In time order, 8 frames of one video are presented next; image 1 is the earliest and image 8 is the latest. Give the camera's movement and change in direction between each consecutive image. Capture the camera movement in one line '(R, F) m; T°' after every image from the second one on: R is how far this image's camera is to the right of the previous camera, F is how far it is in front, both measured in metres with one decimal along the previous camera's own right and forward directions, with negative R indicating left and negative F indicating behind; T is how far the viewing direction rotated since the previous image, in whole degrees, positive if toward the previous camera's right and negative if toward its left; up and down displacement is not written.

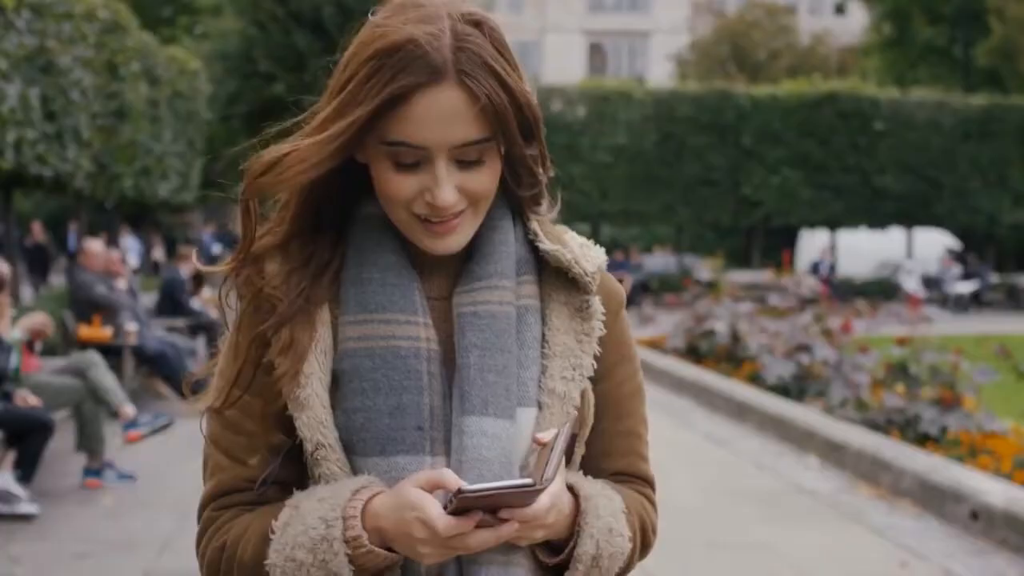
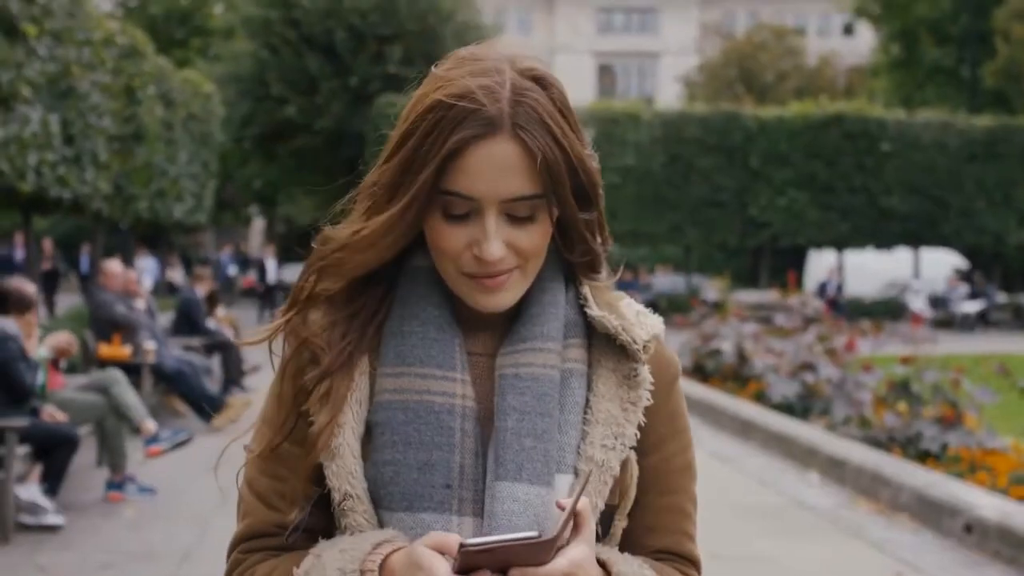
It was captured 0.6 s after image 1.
(0.0, -0.3) m; 0°
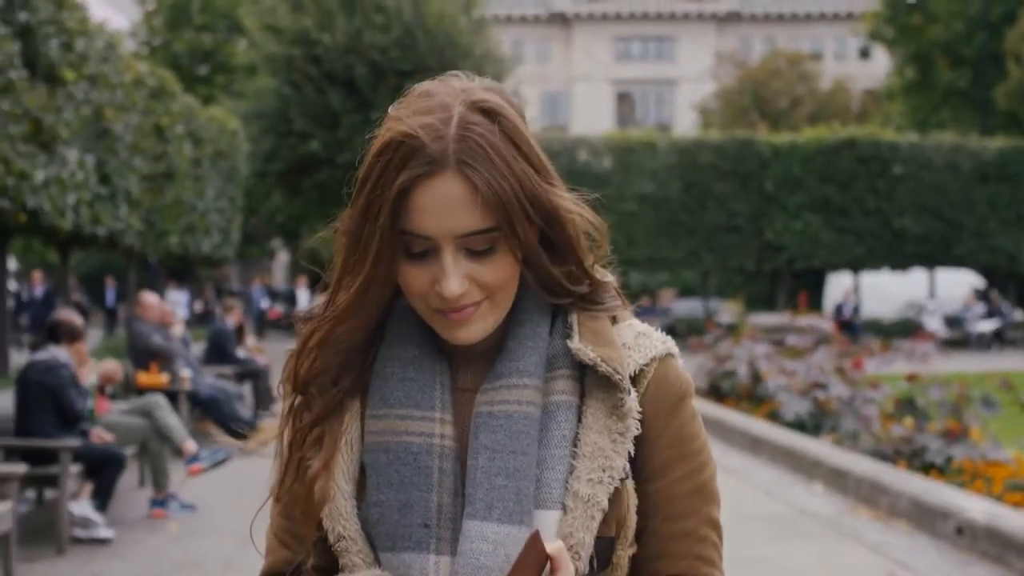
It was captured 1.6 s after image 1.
(+0.1, -0.5) m; -1°
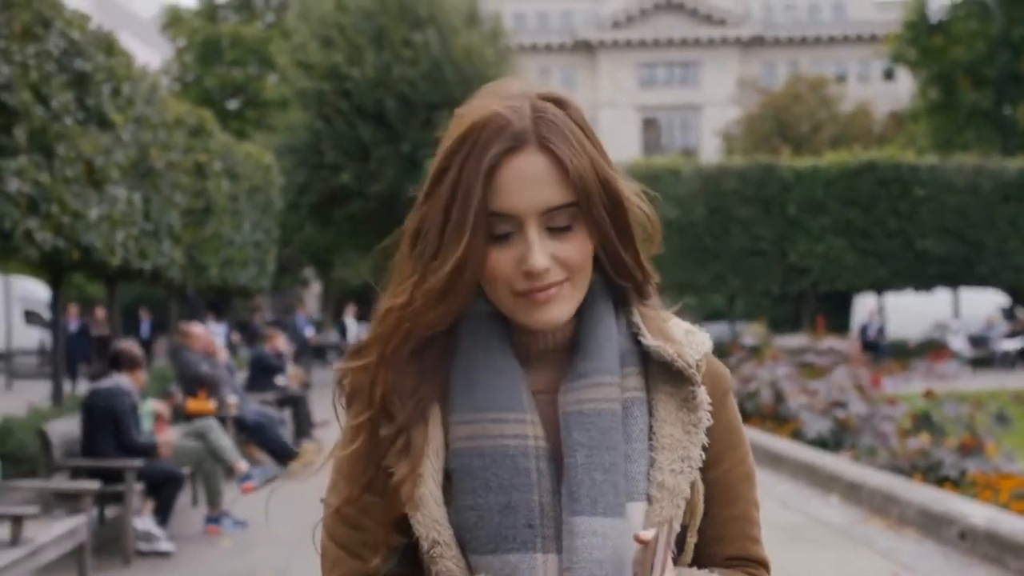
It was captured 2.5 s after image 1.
(0.0, -0.6) m; -1°
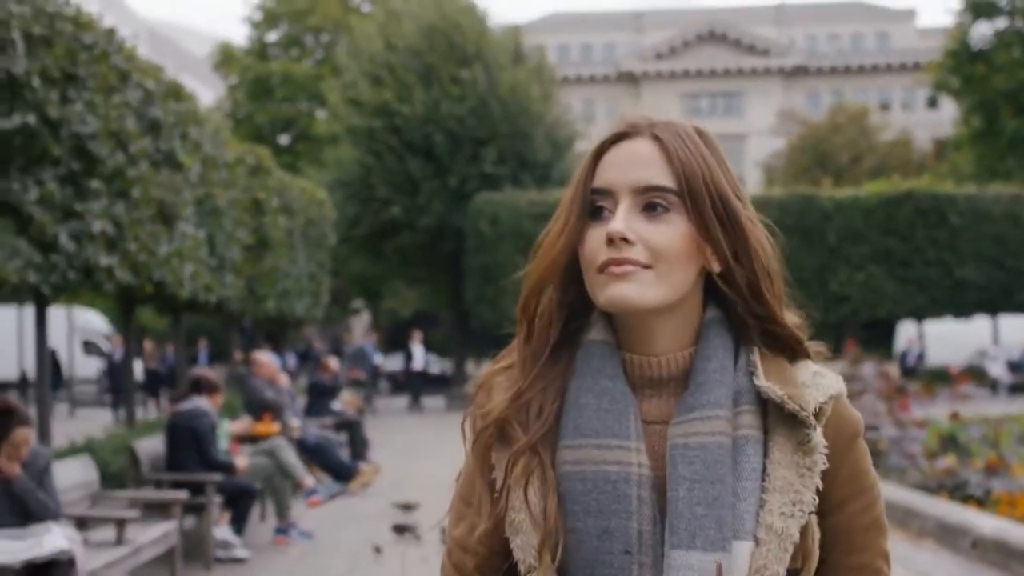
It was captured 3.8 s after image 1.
(0.0, -0.8) m; -2°
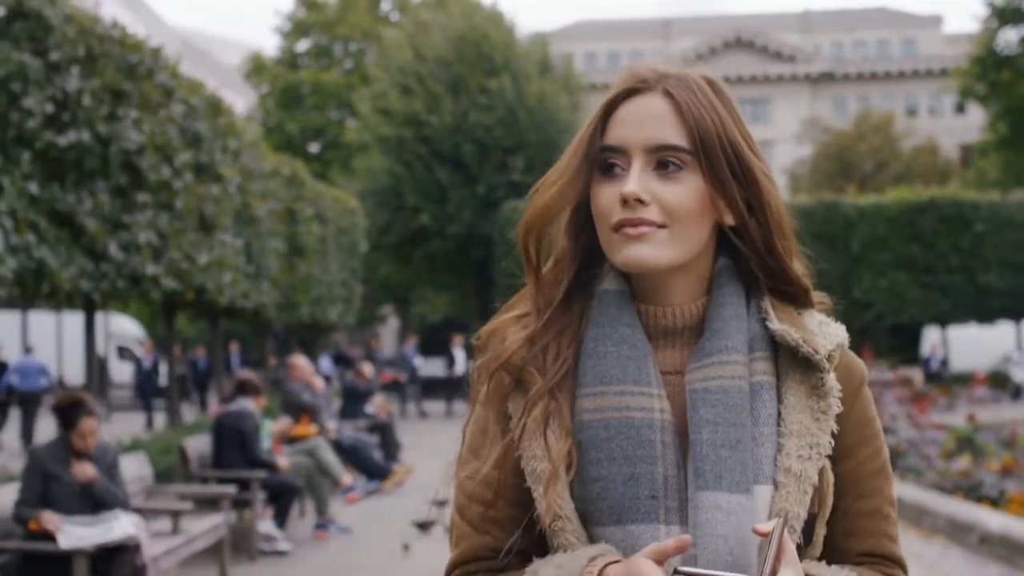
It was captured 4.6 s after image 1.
(0.0, -0.5) m; -1°
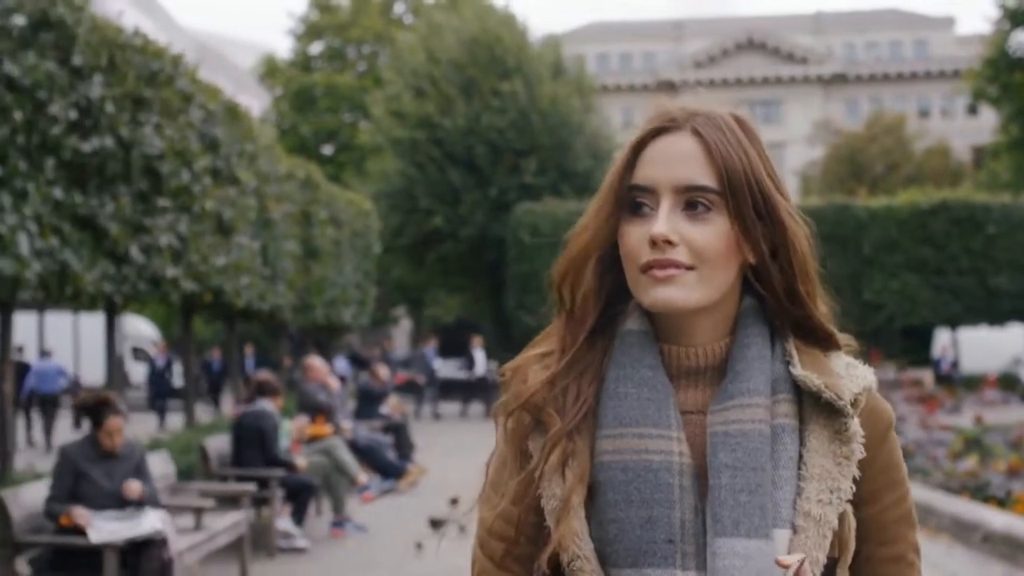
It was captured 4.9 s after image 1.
(0.0, -0.2) m; 0°
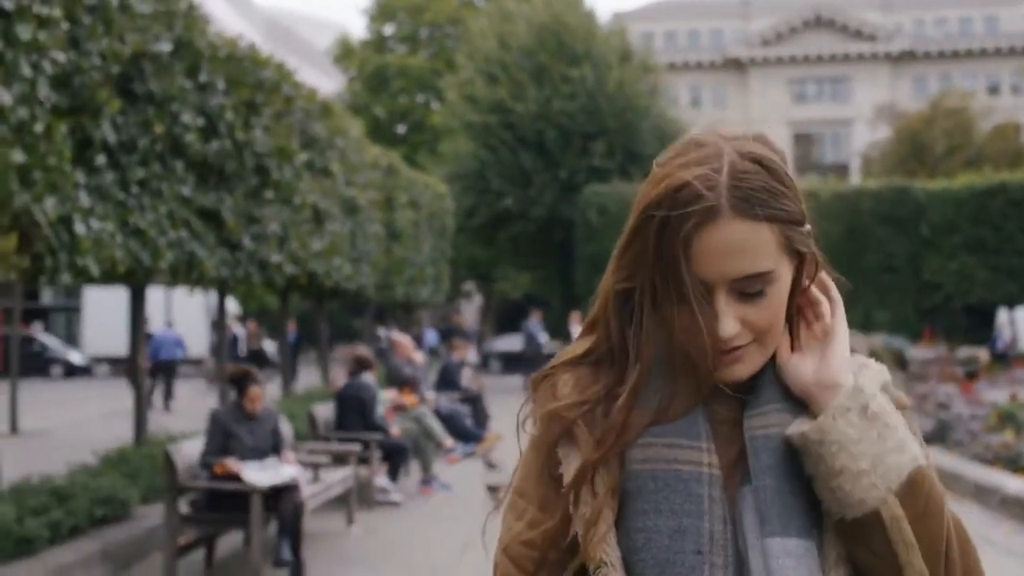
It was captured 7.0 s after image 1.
(0.0, -1.3) m; -3°
